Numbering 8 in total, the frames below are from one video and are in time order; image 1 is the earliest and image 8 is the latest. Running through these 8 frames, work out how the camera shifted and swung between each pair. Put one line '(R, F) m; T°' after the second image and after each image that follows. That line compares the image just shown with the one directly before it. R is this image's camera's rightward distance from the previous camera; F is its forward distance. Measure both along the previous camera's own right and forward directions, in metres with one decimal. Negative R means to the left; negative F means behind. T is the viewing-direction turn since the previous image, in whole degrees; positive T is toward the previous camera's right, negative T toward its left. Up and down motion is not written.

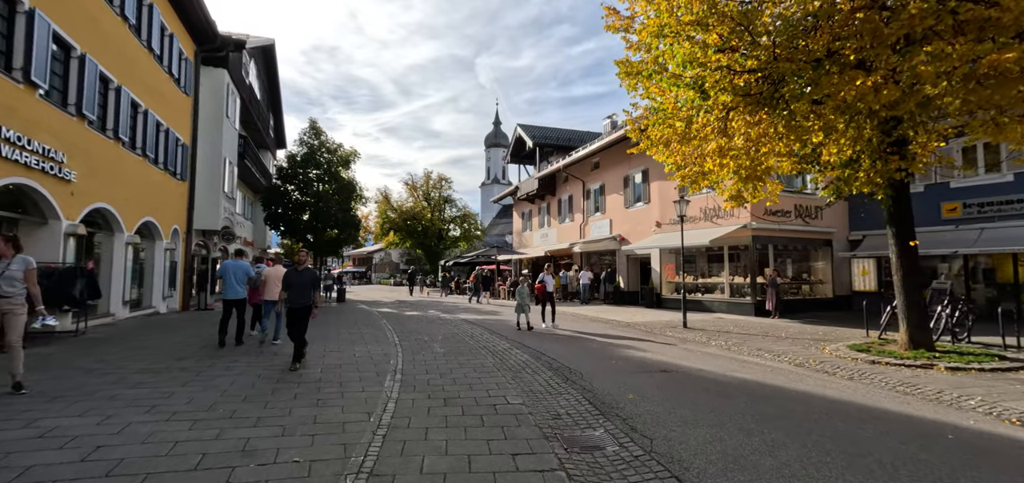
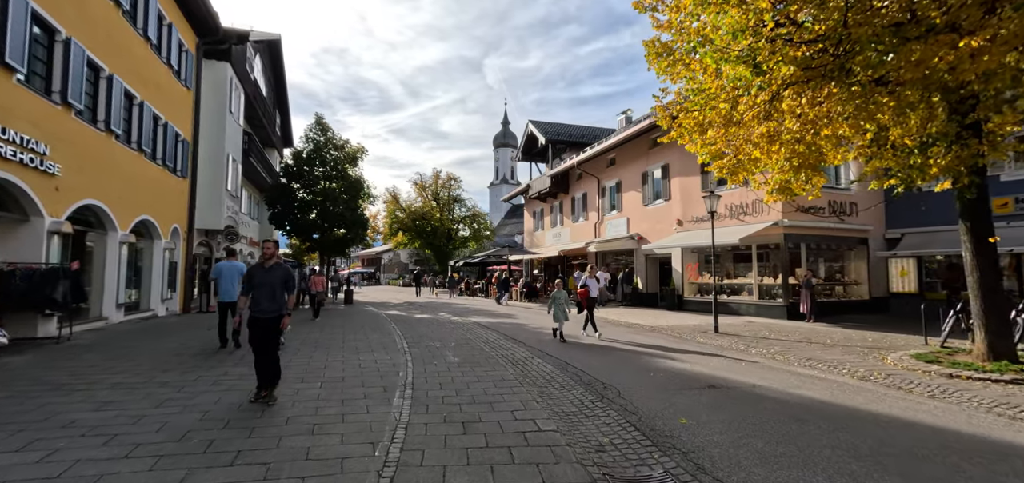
(-0.2, +0.9) m; -1°
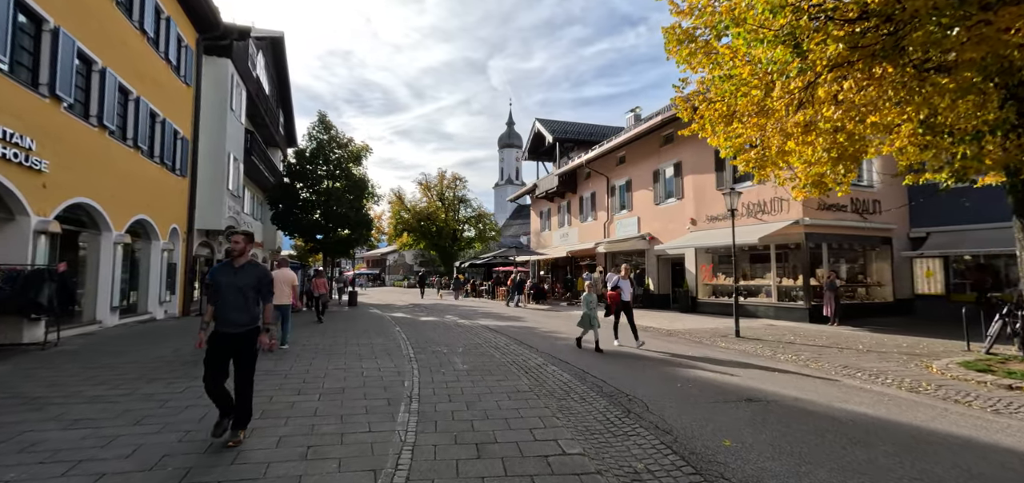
(-0.1, +0.5) m; -1°
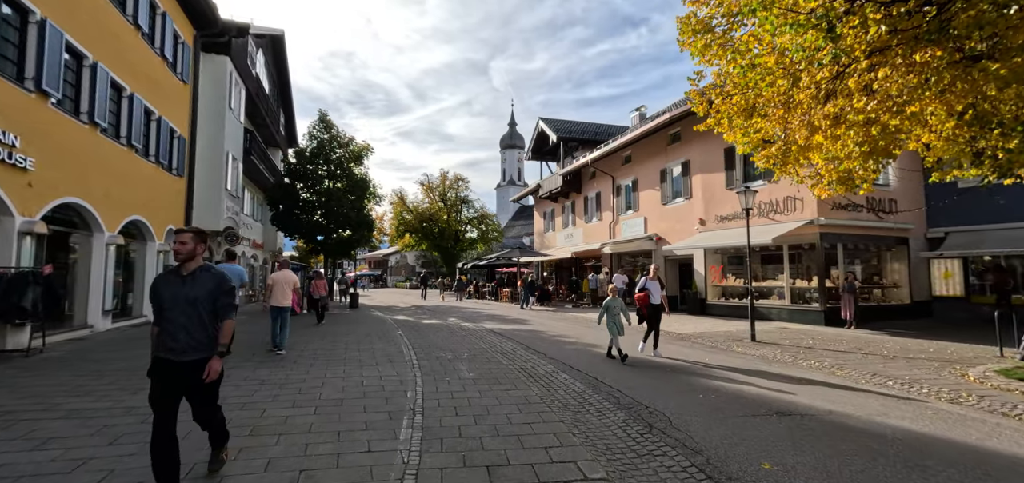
(-0.1, +0.4) m; 0°
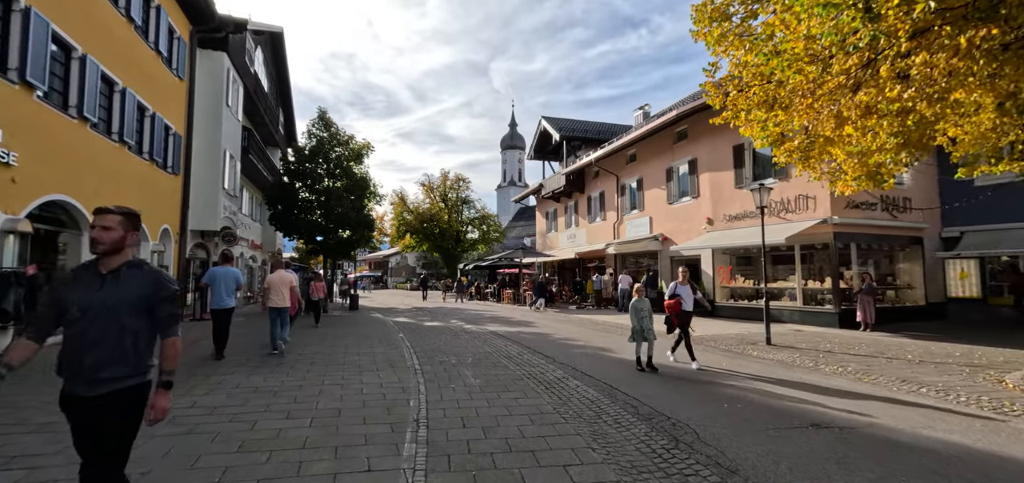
(-0.1, +0.4) m; 0°
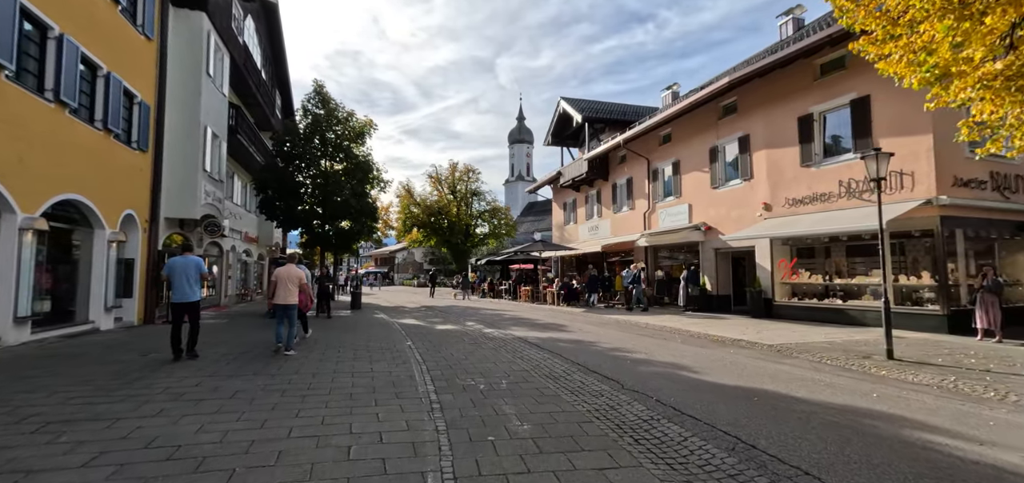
(-0.6, +2.4) m; -1°
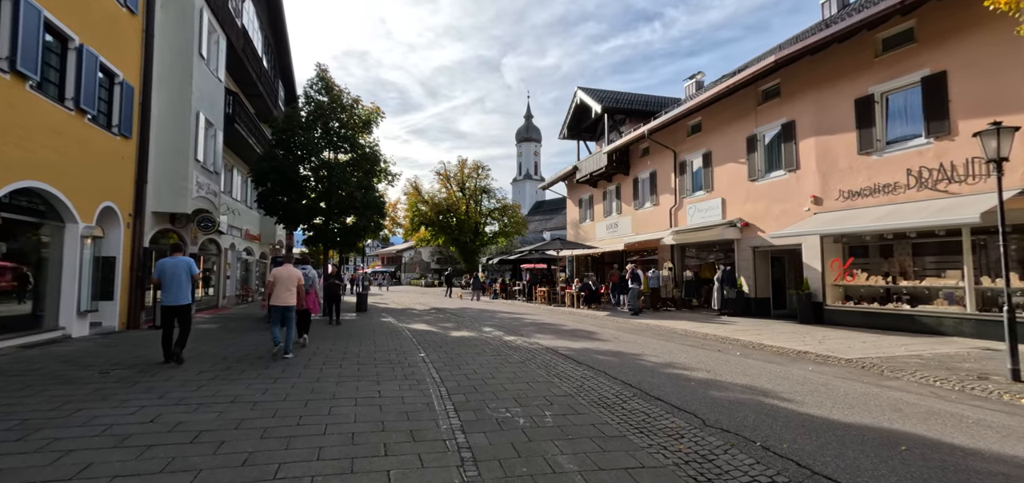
(-0.4, +1.4) m; -1°
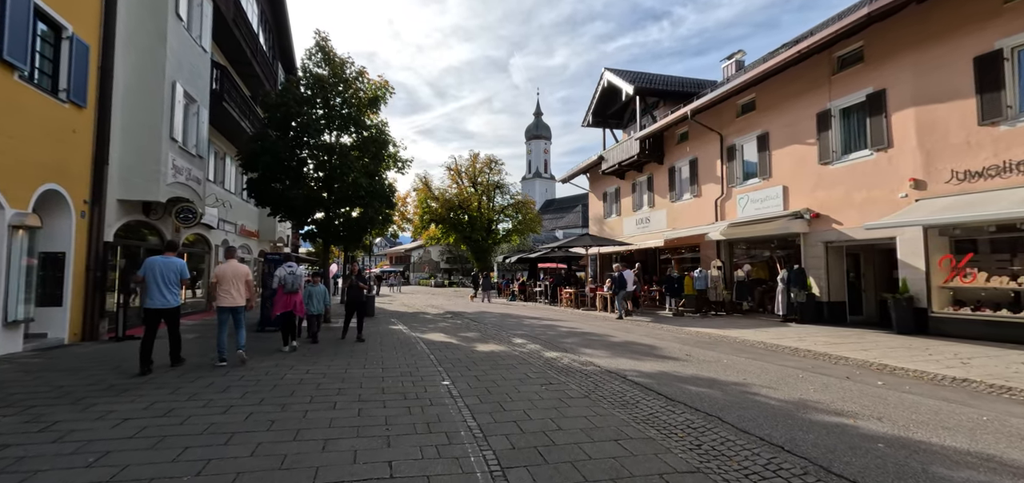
(-0.6, +2.2) m; -1°
